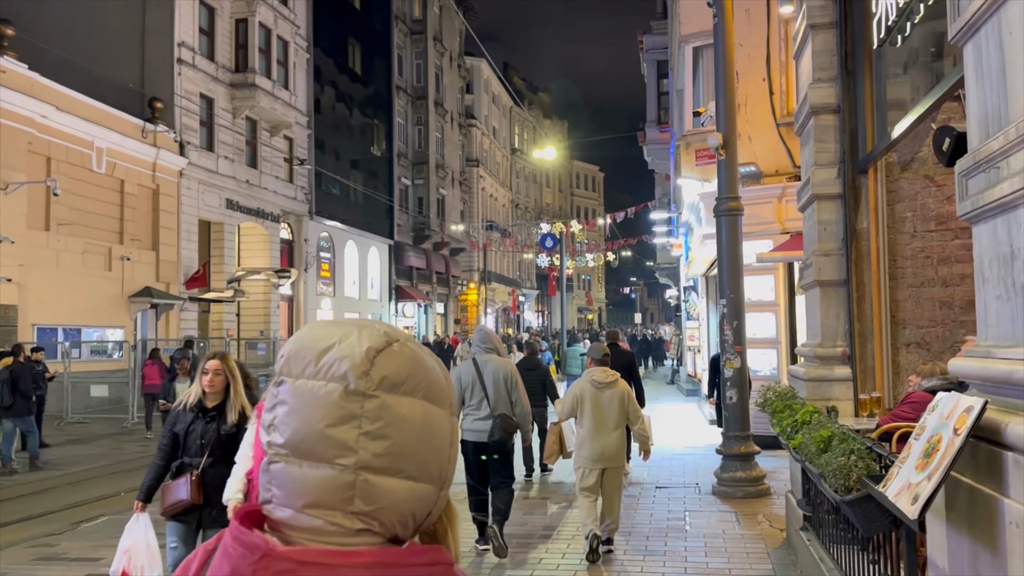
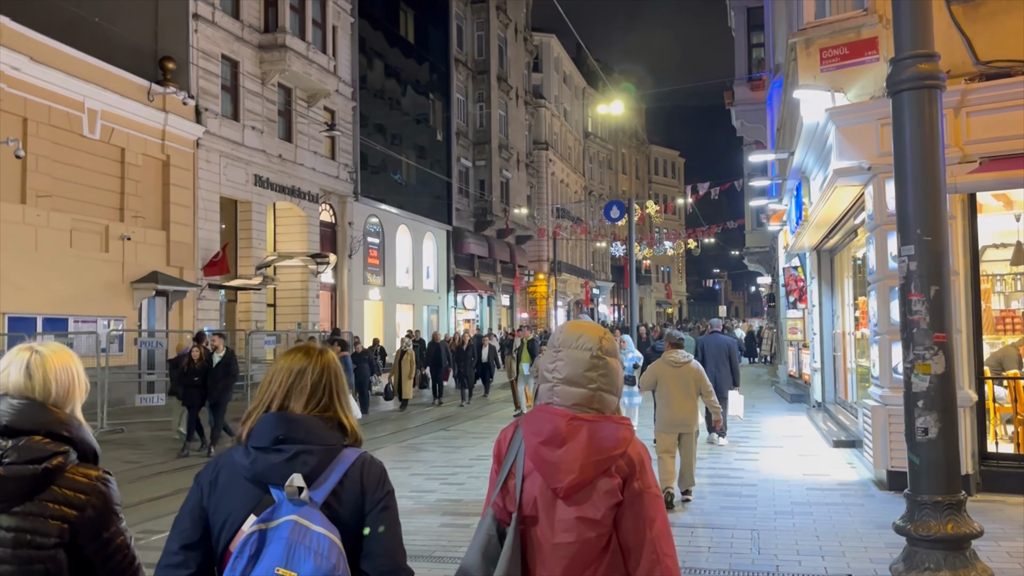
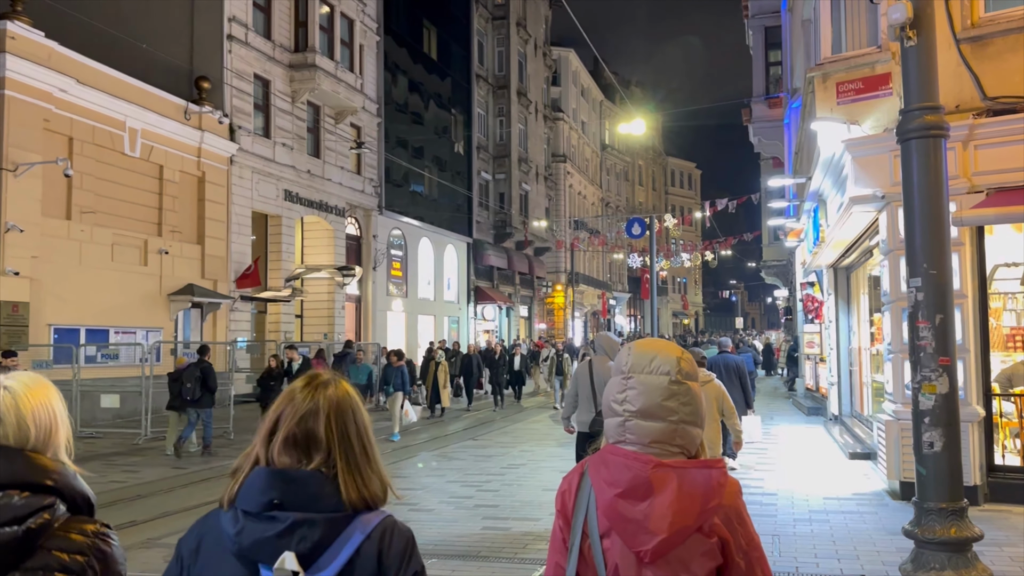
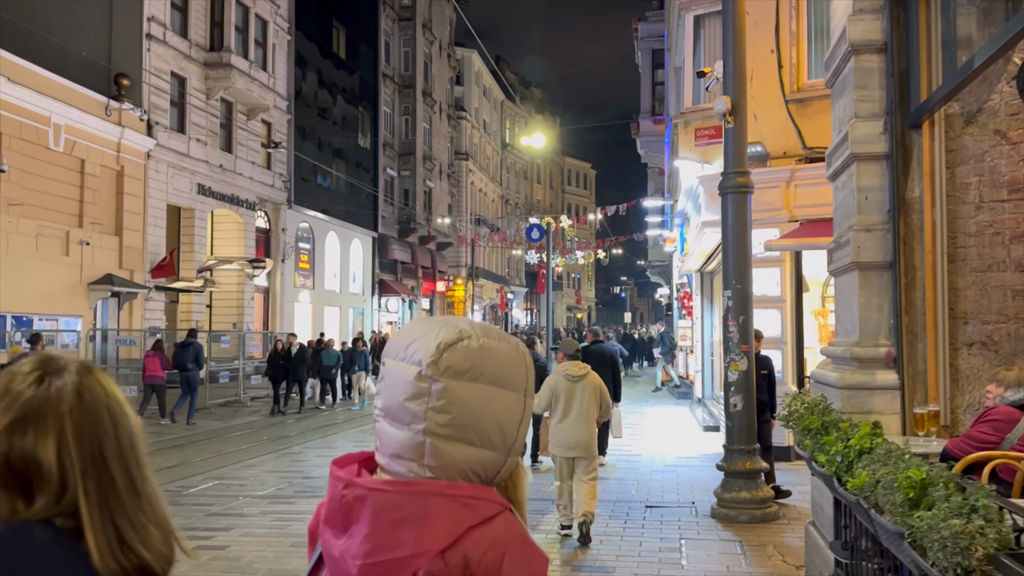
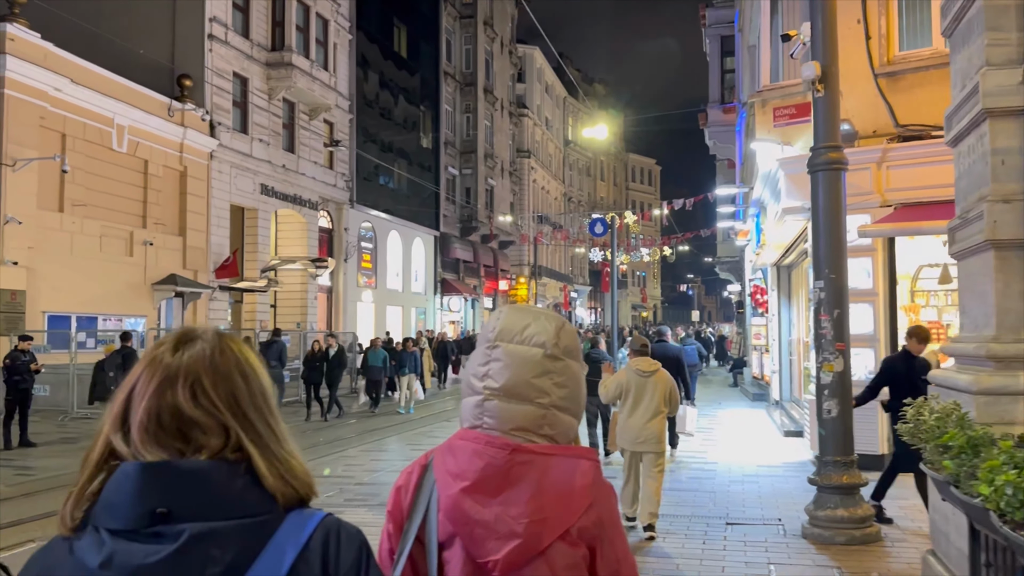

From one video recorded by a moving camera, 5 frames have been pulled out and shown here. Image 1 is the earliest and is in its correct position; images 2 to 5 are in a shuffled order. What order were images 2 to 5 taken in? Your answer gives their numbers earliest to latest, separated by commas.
4, 5, 3, 2
